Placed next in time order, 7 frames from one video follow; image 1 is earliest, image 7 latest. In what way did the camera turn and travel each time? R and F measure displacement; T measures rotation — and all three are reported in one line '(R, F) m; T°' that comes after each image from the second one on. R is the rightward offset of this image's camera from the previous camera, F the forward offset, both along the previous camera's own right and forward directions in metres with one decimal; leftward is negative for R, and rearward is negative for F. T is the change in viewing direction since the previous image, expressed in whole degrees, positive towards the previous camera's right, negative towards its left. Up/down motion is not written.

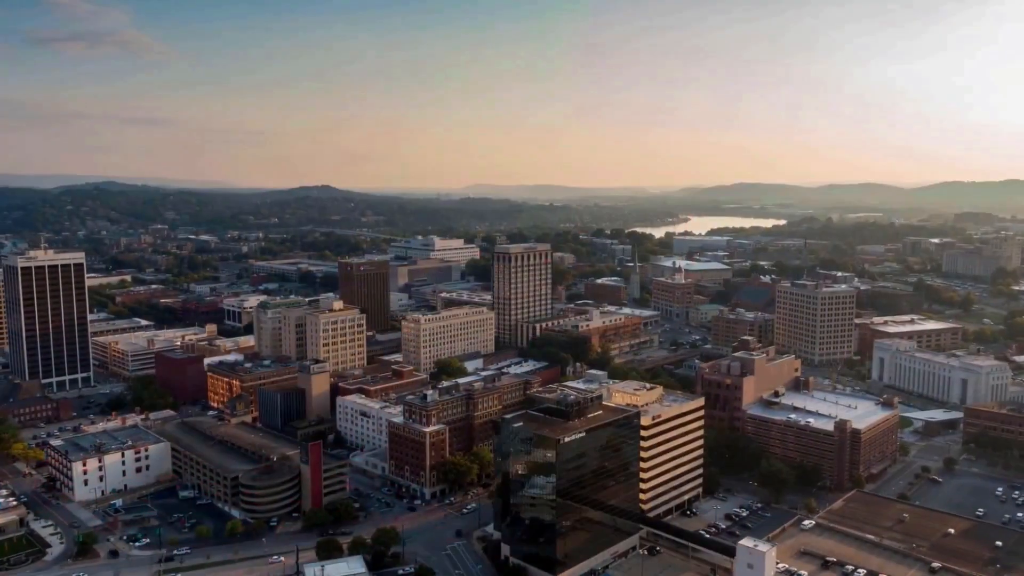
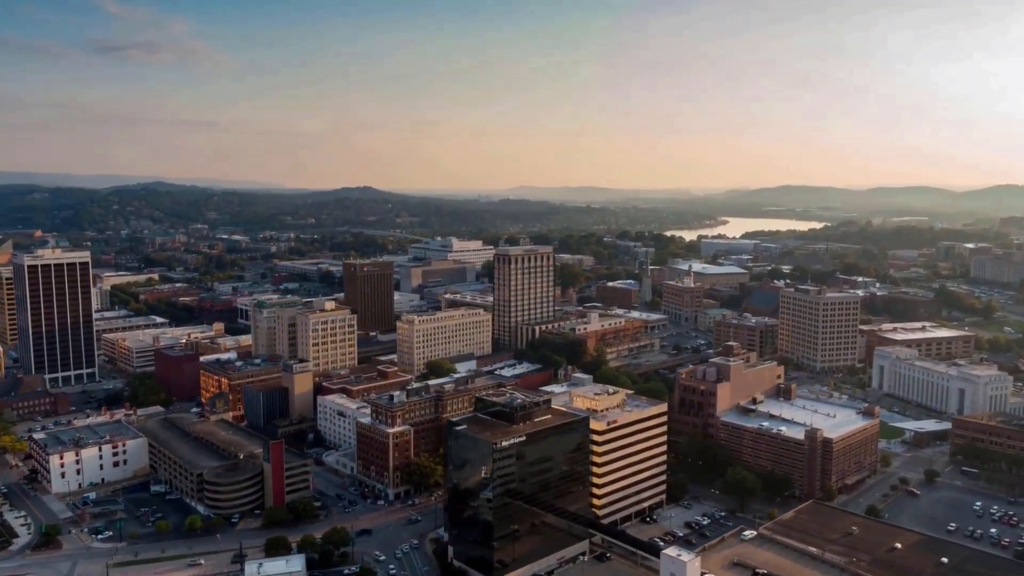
(+3.7, +0.2) m; -3°
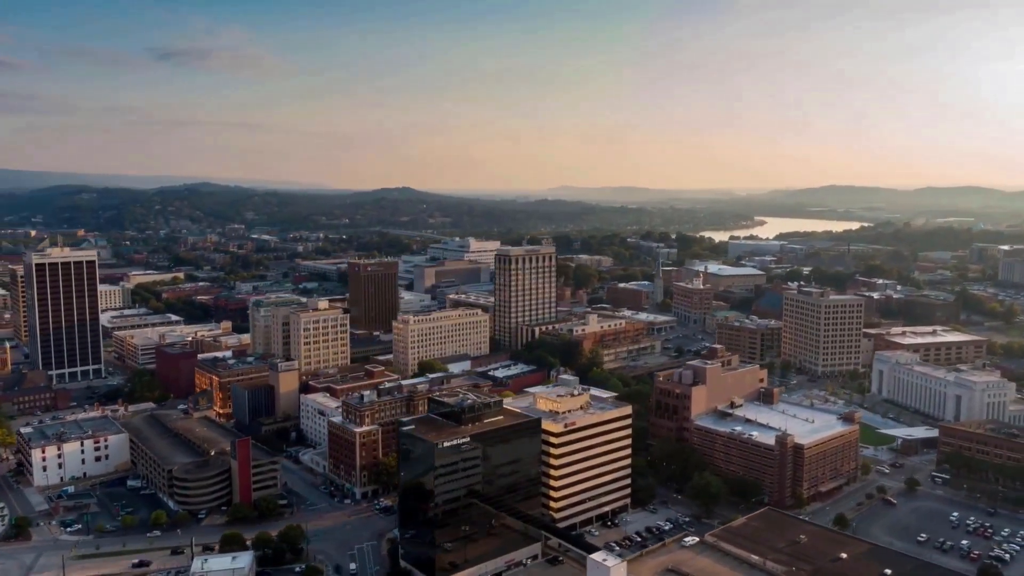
(+3.5, +0.2) m; -3°
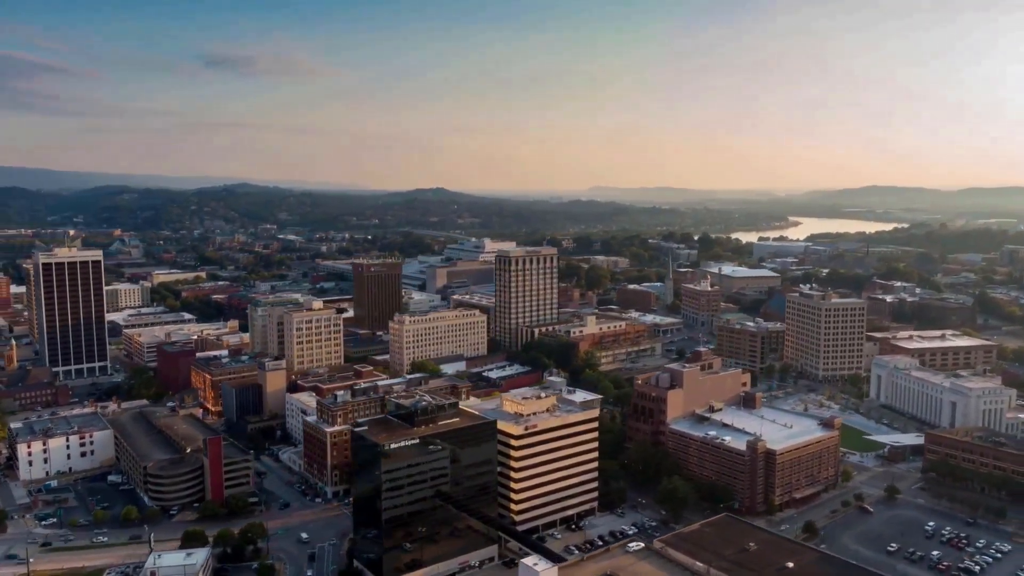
(+3.1, +0.2) m; -3°
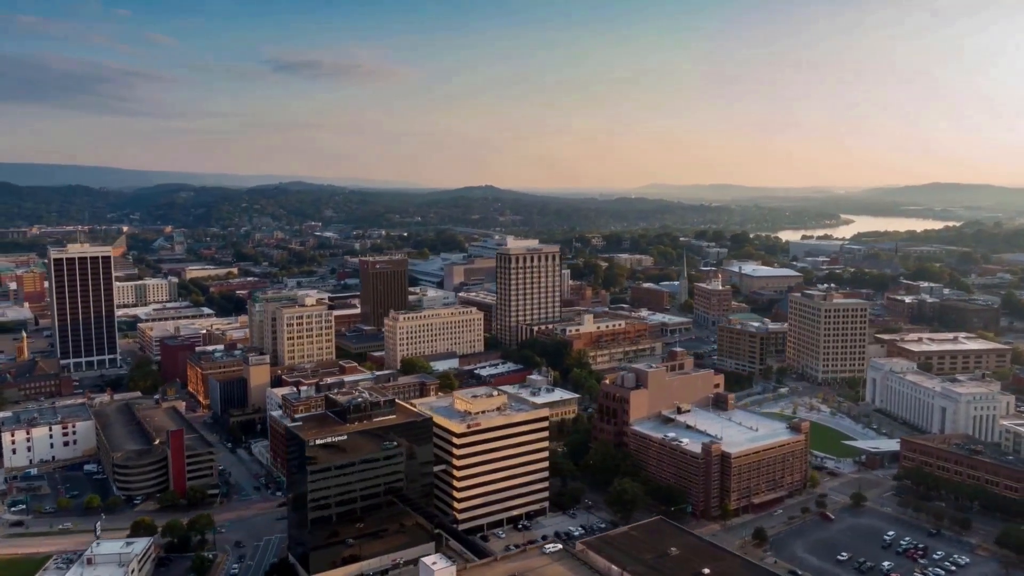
(+4.5, +0.3) m; -4°
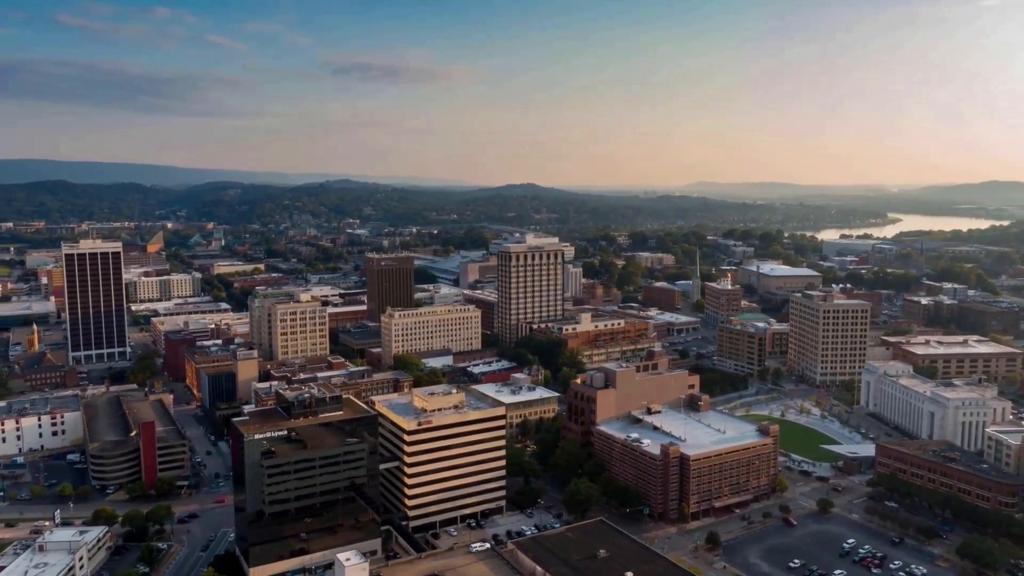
(+3.9, +0.2) m; -3°
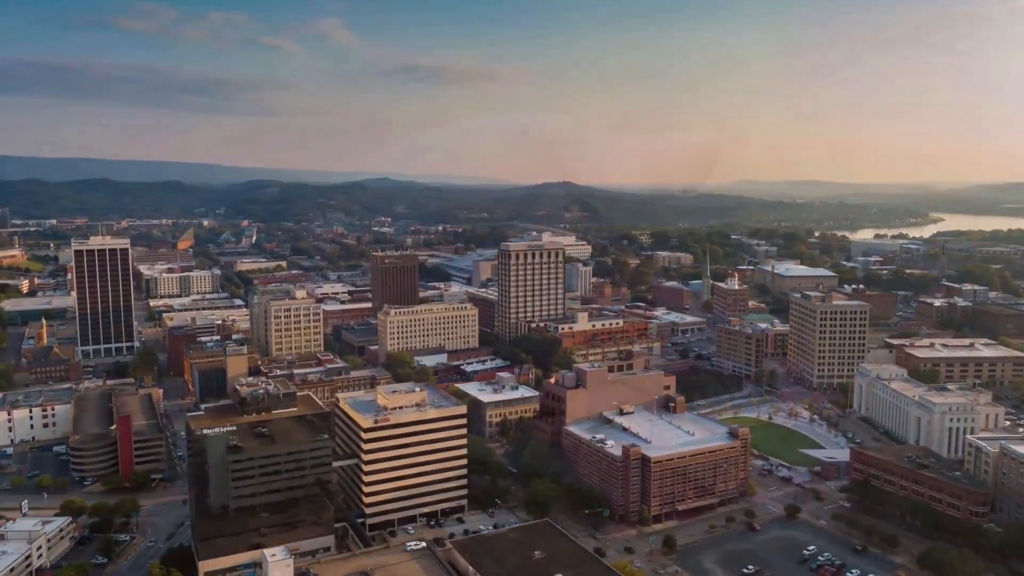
(+3.4, +0.2) m; -3°
